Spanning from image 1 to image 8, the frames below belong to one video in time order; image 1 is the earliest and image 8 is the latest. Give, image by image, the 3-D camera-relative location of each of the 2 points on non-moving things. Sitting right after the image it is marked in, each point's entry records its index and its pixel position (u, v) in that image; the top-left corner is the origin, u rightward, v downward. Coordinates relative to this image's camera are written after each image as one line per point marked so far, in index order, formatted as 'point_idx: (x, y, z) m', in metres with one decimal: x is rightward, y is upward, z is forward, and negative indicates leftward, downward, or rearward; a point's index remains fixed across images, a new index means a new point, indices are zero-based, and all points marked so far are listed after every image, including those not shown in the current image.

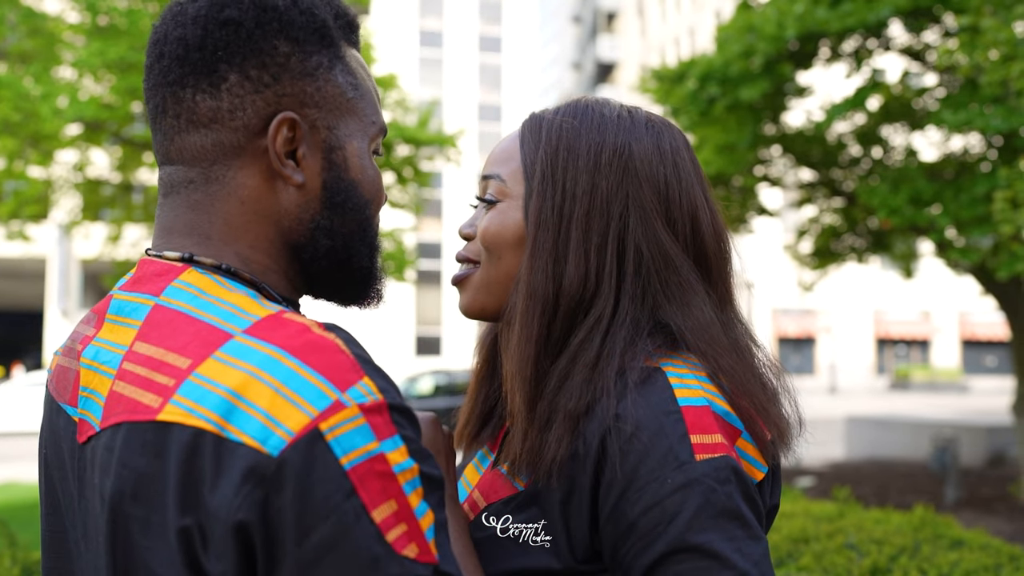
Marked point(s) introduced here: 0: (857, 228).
0: (+4.2, +0.7, +12.0) m
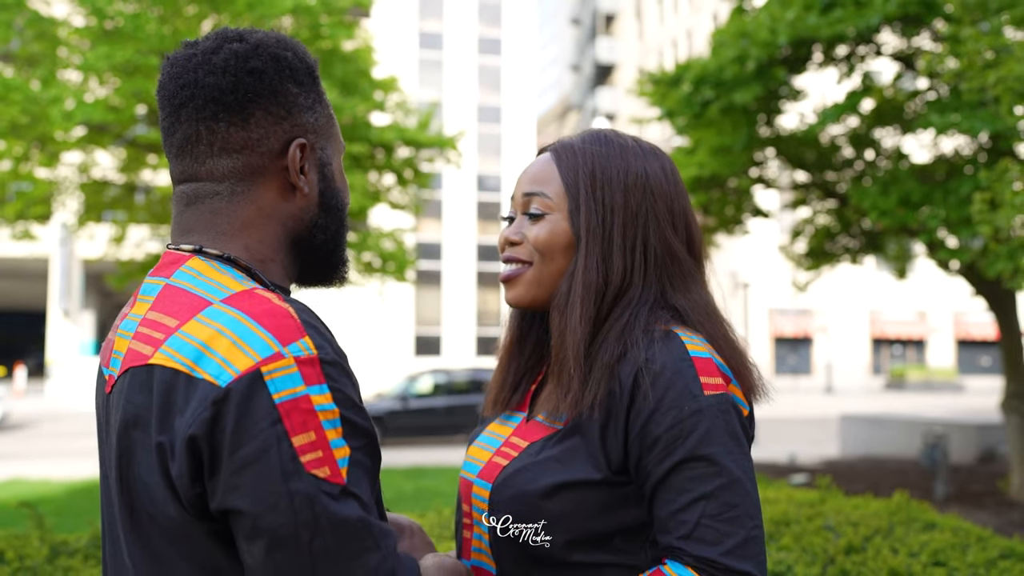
0: (+4.1, +0.7, +12.2) m
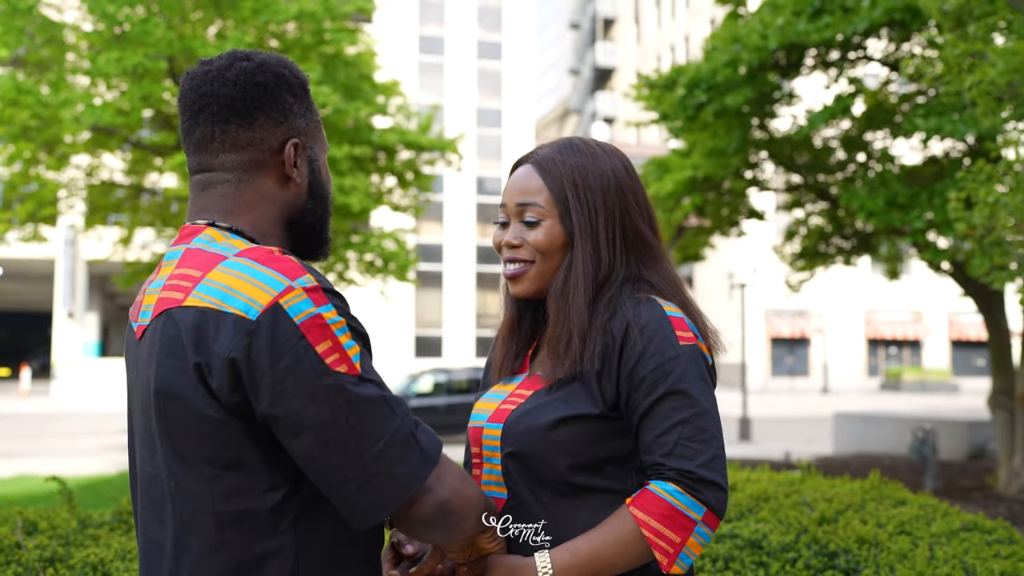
0: (+4.1, +0.7, +12.5) m
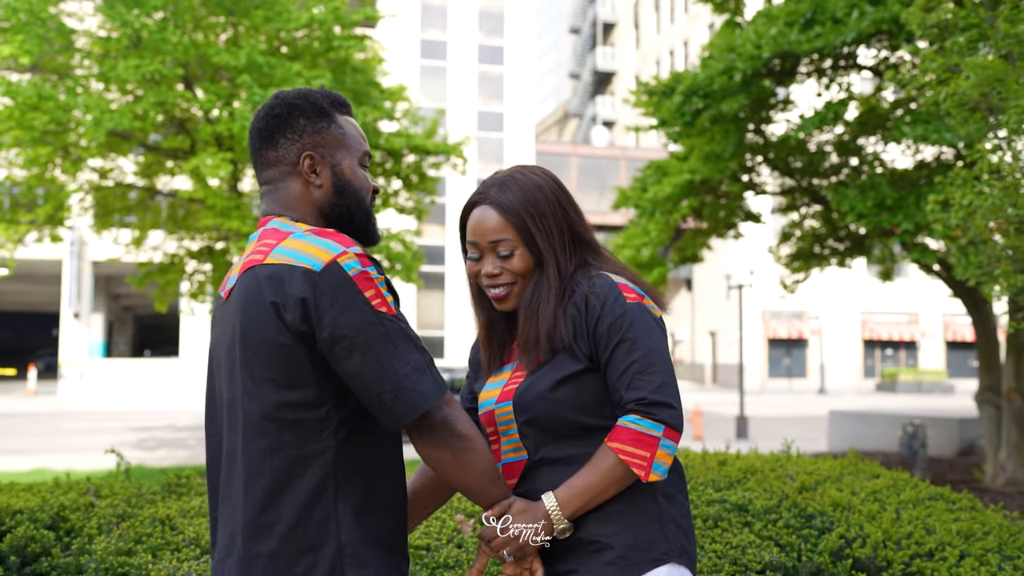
0: (+4.2, +0.7, +12.9) m
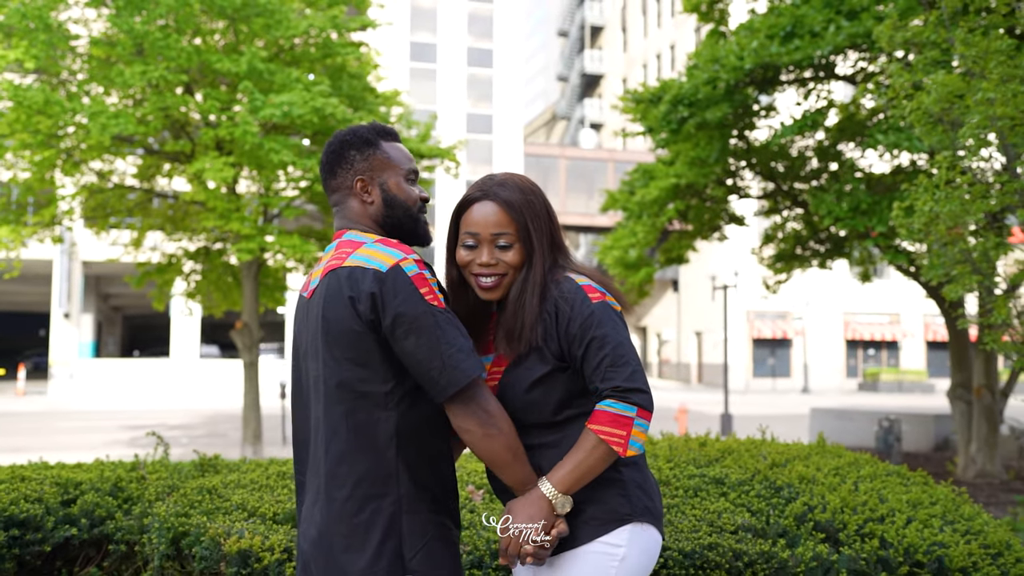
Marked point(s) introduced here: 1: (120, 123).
0: (+4.1, +0.7, +13.4) m
1: (-4.8, +2.0, +12.3) m
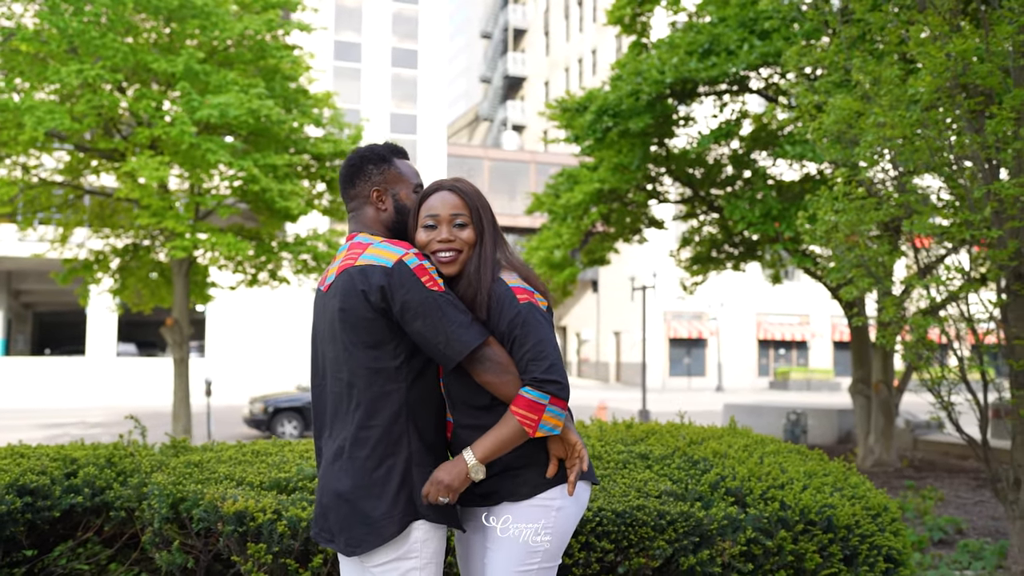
0: (+3.1, +0.7, +14.2) m
1: (-5.6, +2.1, +12.4) m
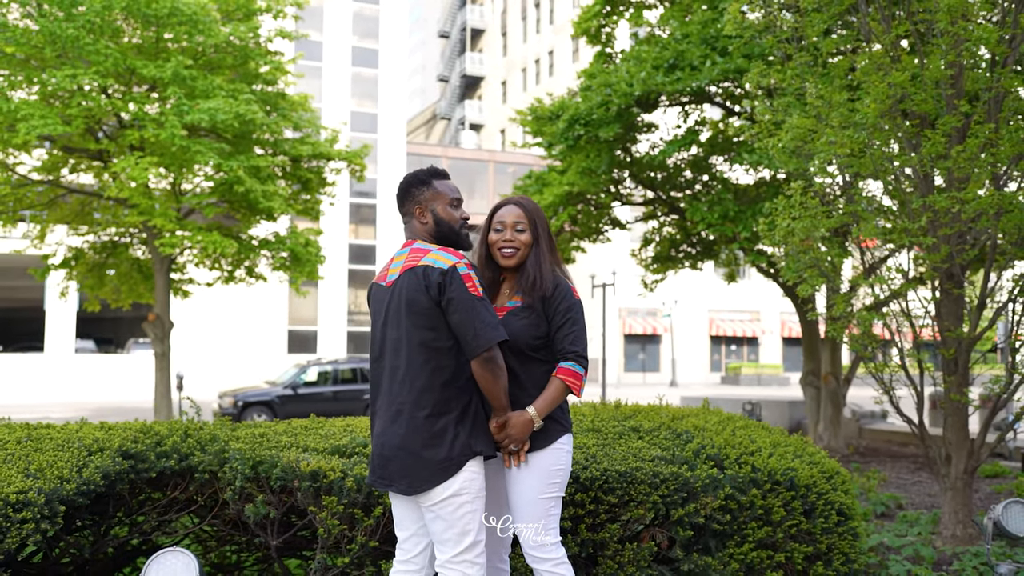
0: (+2.7, +0.7, +15.0) m
1: (-6.0, +2.1, +12.8) m
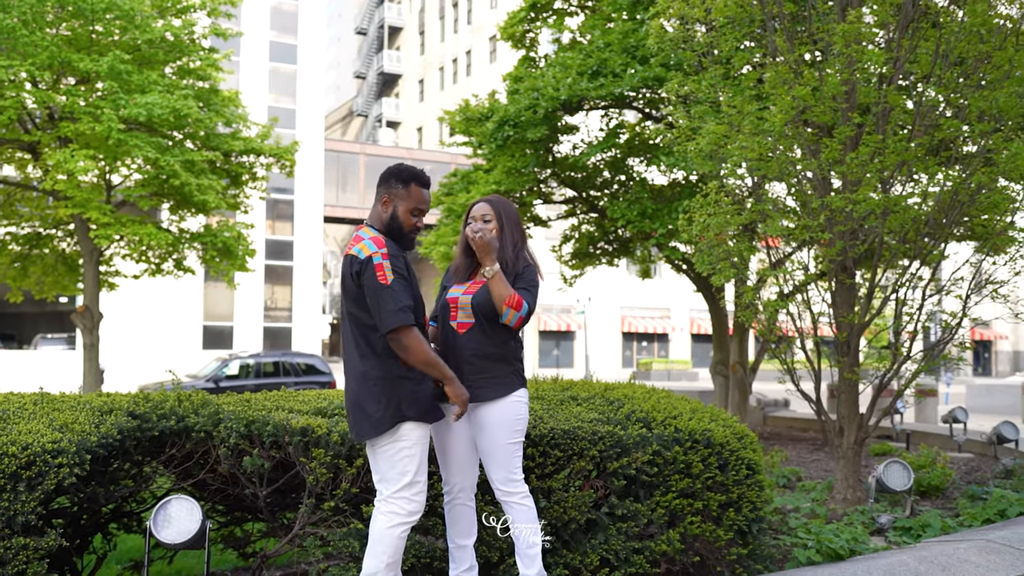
0: (+1.5, +0.8, +15.9) m
1: (-6.9, +2.3, +12.9) m
